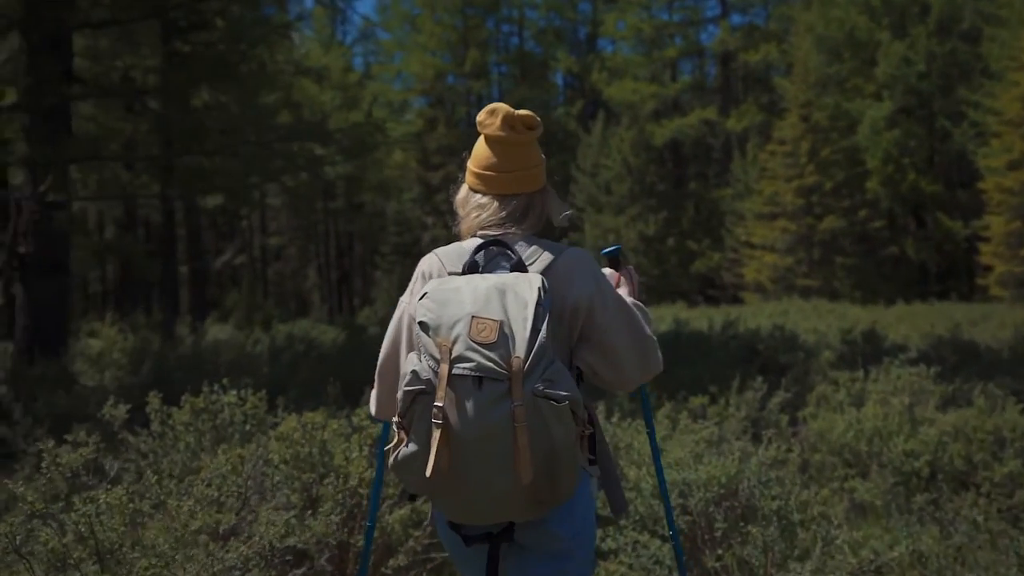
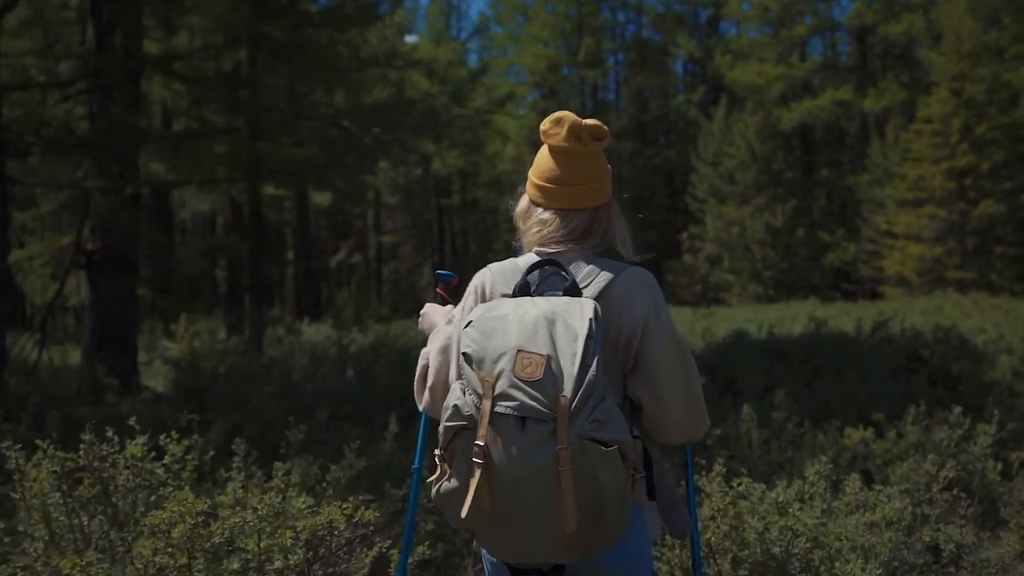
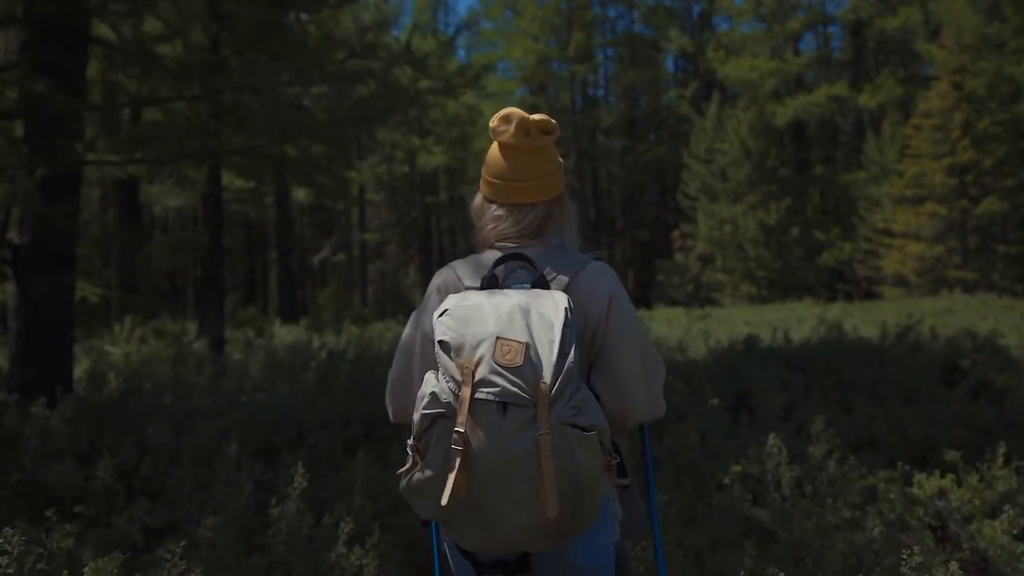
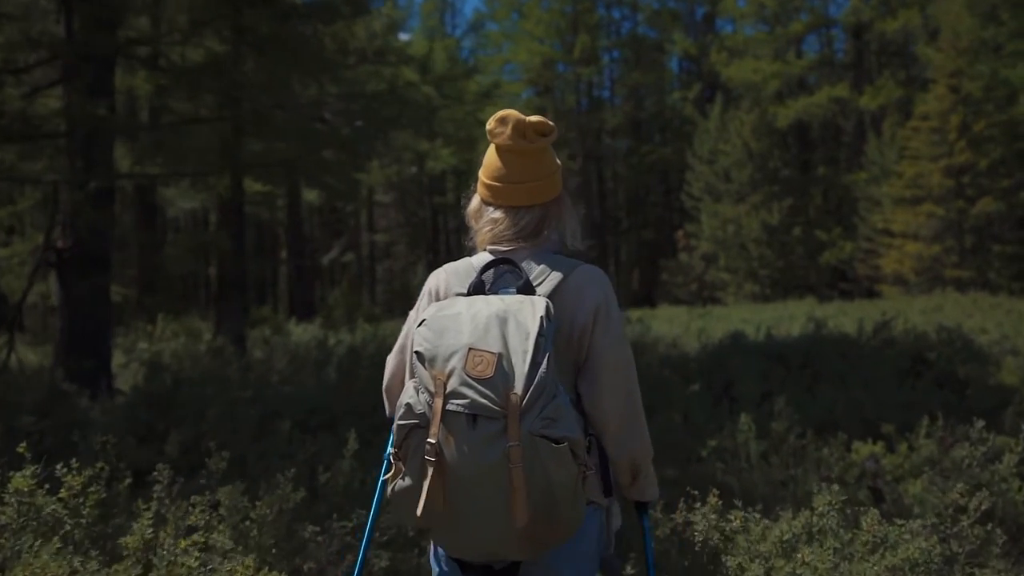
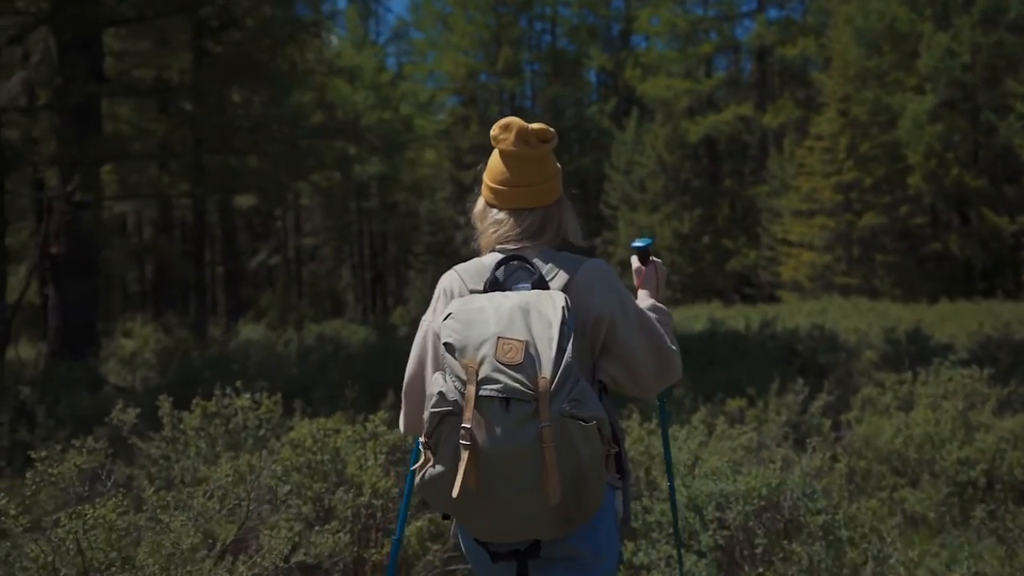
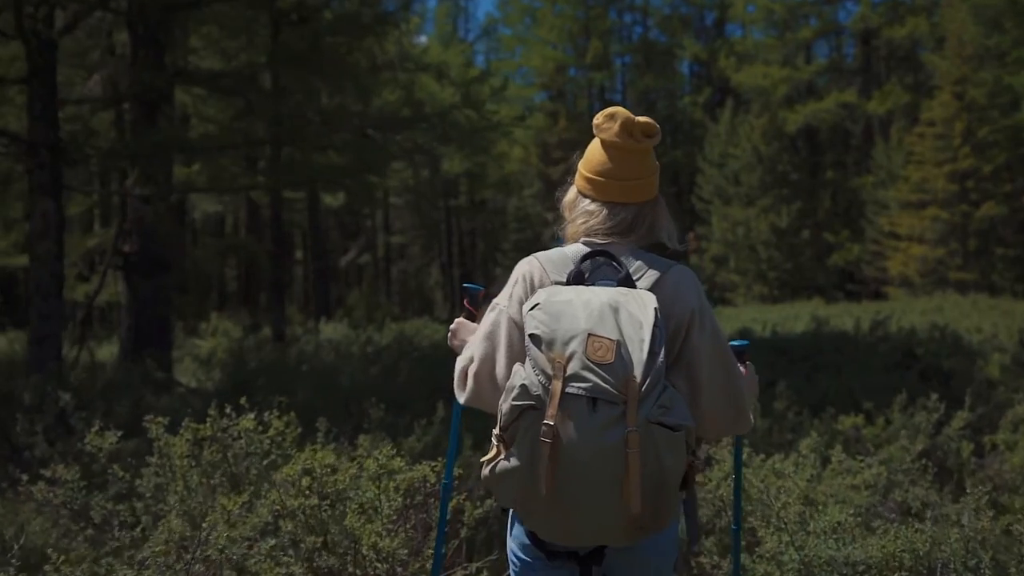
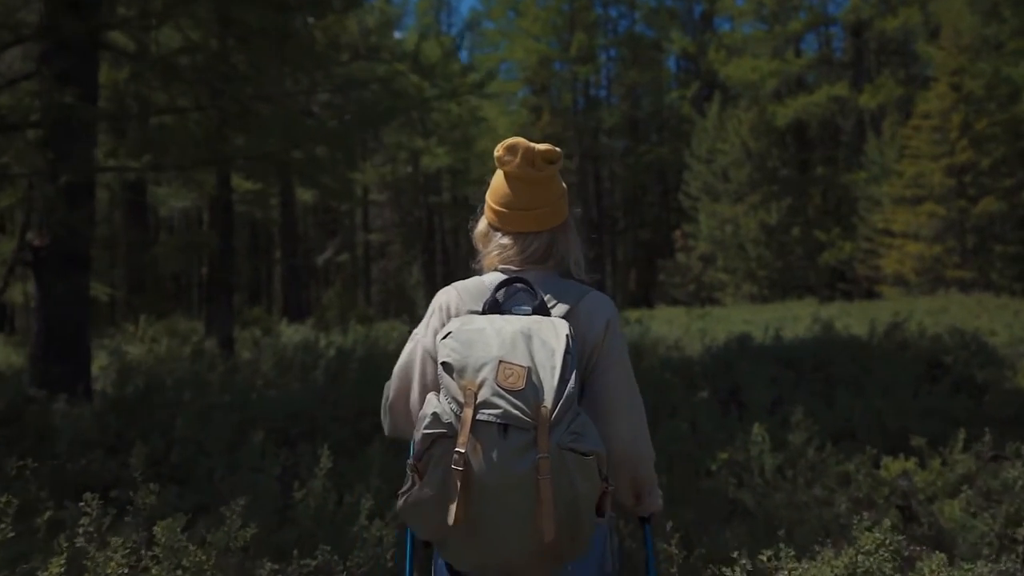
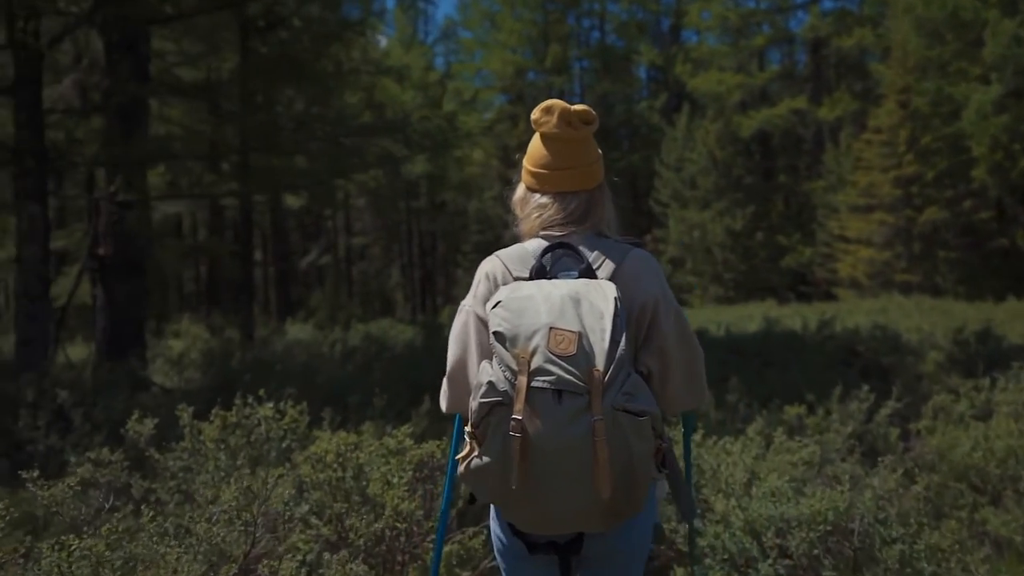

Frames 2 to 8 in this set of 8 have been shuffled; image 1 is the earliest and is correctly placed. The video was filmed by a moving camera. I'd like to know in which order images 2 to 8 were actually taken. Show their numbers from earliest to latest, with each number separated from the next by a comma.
5, 8, 6, 2, 4, 7, 3
